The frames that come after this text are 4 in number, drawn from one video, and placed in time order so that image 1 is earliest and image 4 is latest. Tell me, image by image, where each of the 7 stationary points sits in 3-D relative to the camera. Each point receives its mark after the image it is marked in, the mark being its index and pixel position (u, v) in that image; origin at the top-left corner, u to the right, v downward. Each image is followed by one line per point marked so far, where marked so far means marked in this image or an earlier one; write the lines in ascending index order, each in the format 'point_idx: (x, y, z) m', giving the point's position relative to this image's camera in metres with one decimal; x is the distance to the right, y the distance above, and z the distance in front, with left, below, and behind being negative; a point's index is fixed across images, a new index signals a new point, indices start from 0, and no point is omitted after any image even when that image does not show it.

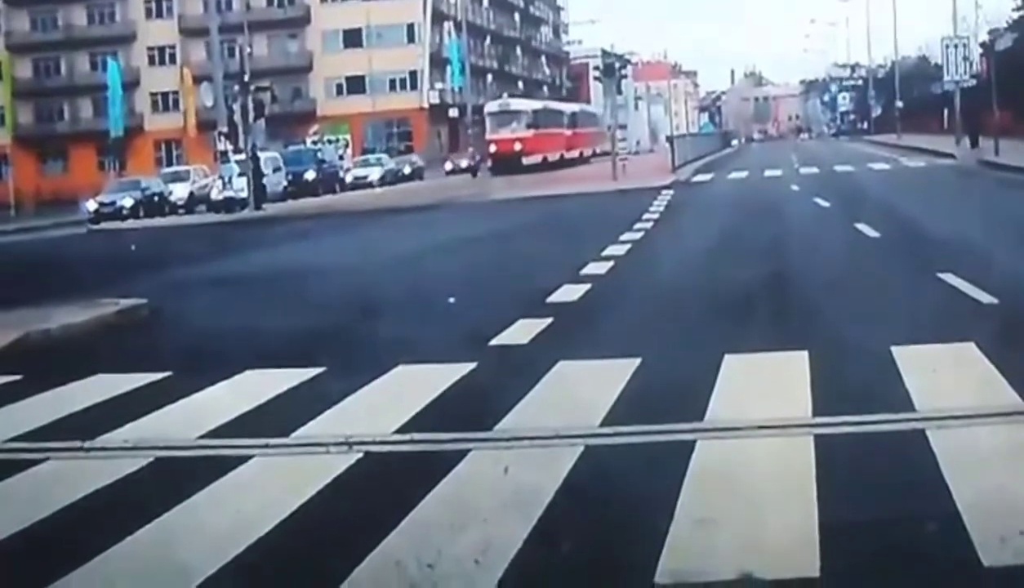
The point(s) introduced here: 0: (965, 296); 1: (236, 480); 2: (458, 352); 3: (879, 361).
0: (+3.4, 0.0, +12.0) m
1: (-1.1, -0.7, +6.1) m
2: (-0.4, -0.4, +10.1) m
3: (+2.0, -0.4, +8.5) m
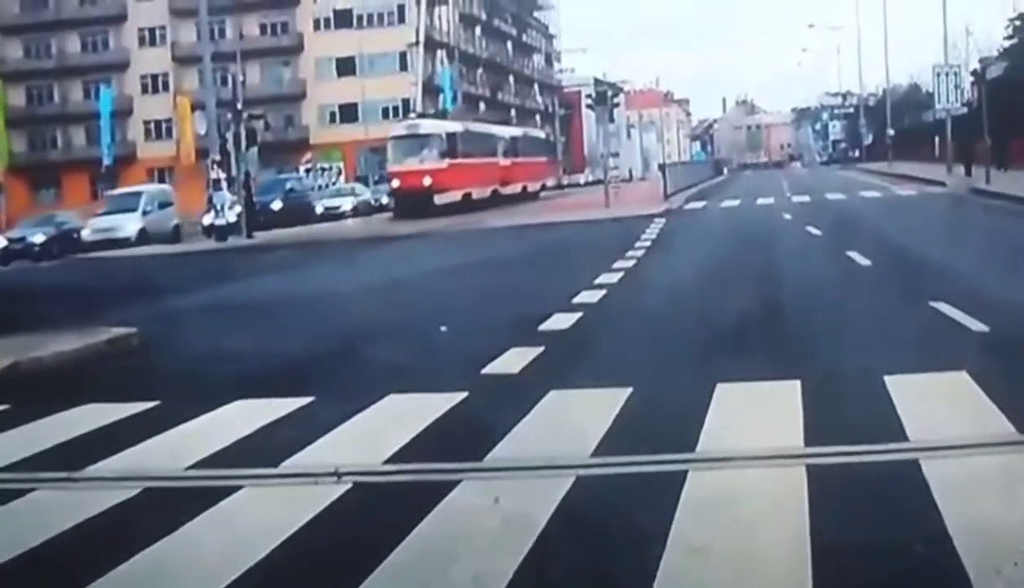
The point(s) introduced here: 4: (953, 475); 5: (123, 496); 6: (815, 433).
0: (+3.4, -0.2, +12.0) m
1: (-1.1, -0.8, +6.1) m
2: (-0.4, -0.6, +10.1) m
3: (+1.9, -0.5, +8.5) m
4: (+1.7, -0.7, +6.1) m
5: (-1.6, -0.8, +6.5) m
6: (+1.4, -0.6, +7.2) m
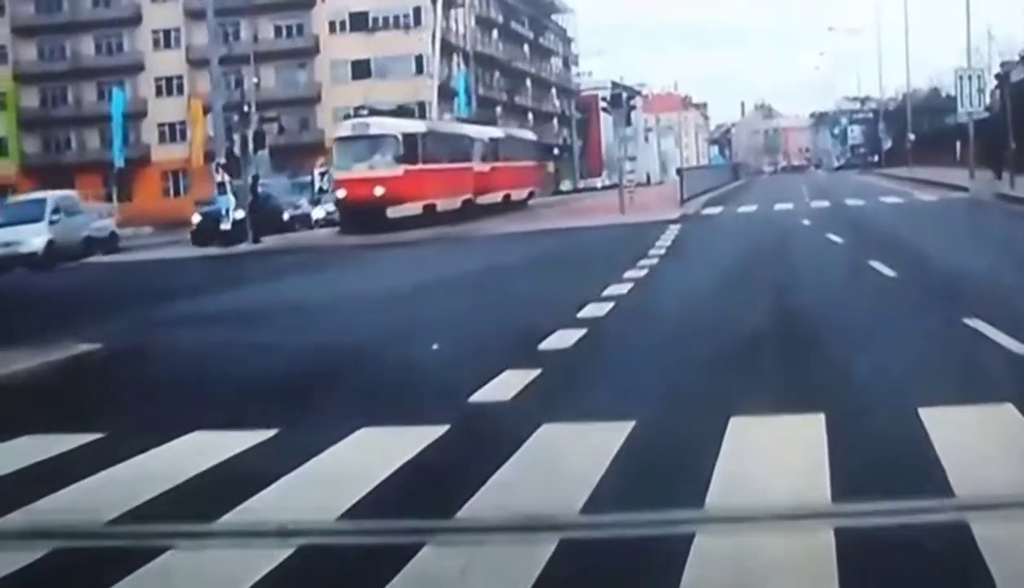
0: (+3.3, -0.3, +11.1) m
1: (-1.2, -0.9, +5.3) m
2: (-0.4, -0.7, +9.2) m
3: (+1.9, -0.6, +7.6) m
4: (+1.7, -0.8, +5.3) m
5: (-1.7, -0.9, +5.7) m
6: (+1.3, -0.7, +6.3) m
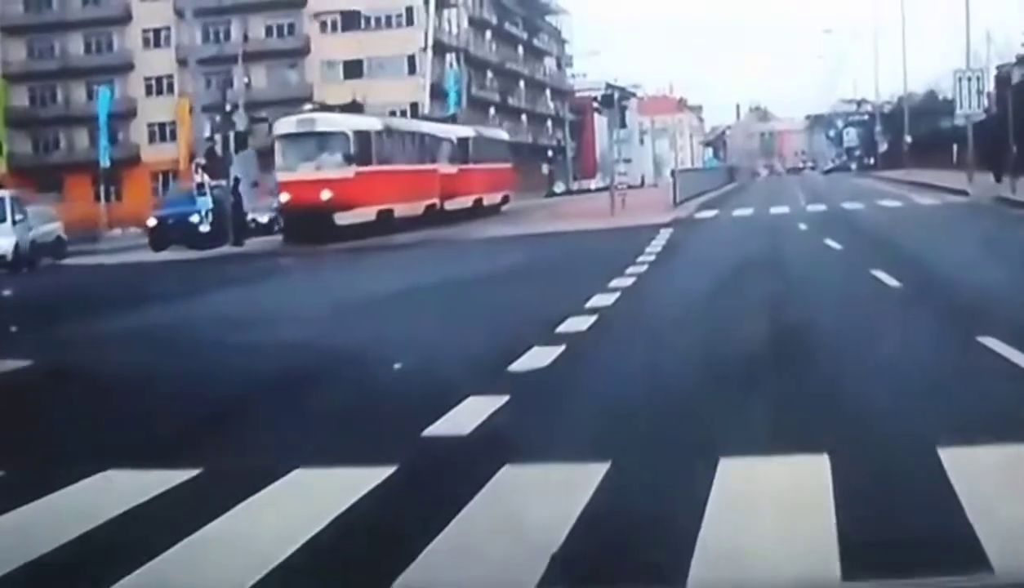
0: (+3.2, -0.4, +10.3) m
1: (-1.3, -1.0, +4.4) m
2: (-0.6, -0.7, +8.3) m
3: (+1.7, -0.7, +6.7) m
4: (+1.5, -0.9, +4.4) m
5: (-1.8, -1.0, +4.8) m
6: (+1.1, -0.8, +5.4) m
